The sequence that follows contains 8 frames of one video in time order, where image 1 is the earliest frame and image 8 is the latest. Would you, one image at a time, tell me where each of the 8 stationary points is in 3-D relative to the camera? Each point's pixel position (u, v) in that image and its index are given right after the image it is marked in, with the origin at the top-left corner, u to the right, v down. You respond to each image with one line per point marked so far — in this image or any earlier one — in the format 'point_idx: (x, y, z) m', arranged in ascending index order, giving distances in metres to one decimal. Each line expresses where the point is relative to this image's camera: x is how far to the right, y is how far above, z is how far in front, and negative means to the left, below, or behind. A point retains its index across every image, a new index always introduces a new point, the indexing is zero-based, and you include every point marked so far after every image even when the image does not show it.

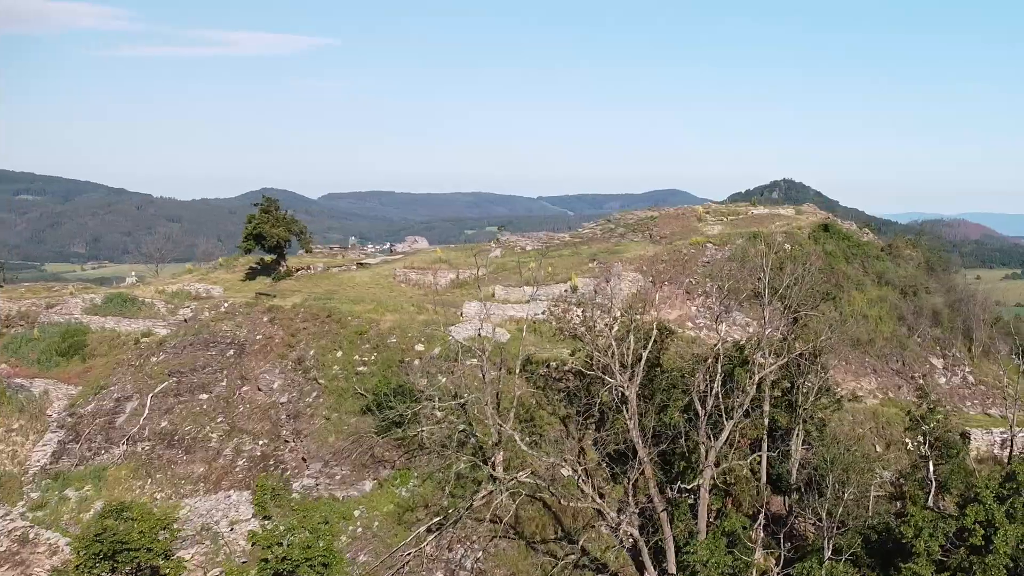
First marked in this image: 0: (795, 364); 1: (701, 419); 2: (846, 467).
0: (+8.9, -2.4, +17.6) m
1: (+5.3, -3.6, +14.8) m
2: (+10.0, -5.4, +16.4) m
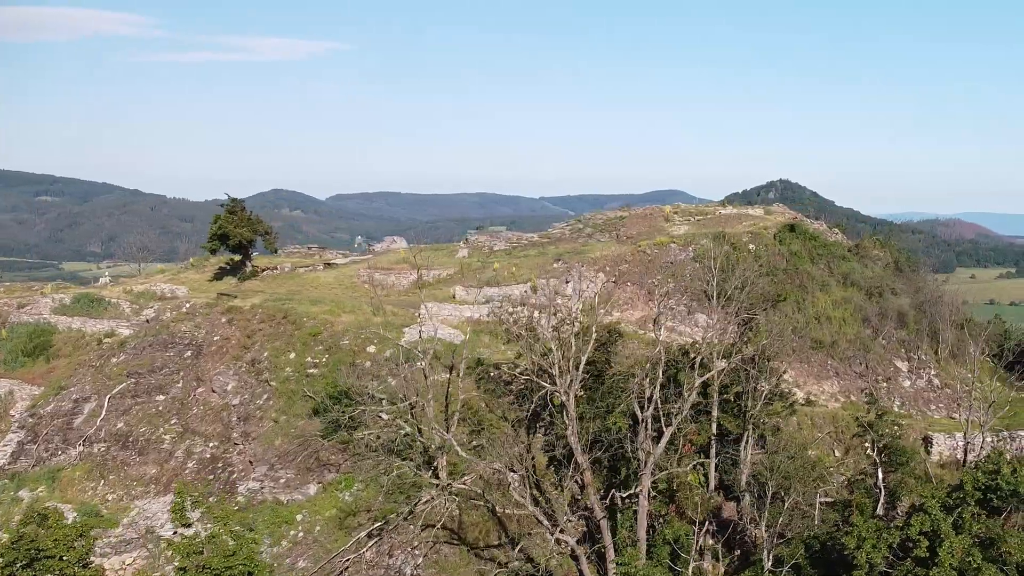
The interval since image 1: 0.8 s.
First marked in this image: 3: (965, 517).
0: (+7.2, -2.4, +17.2) m
1: (+3.5, -3.6, +14.5) m
2: (+8.2, -5.4, +16.0) m
3: (+11.6, -5.9, +14.2) m
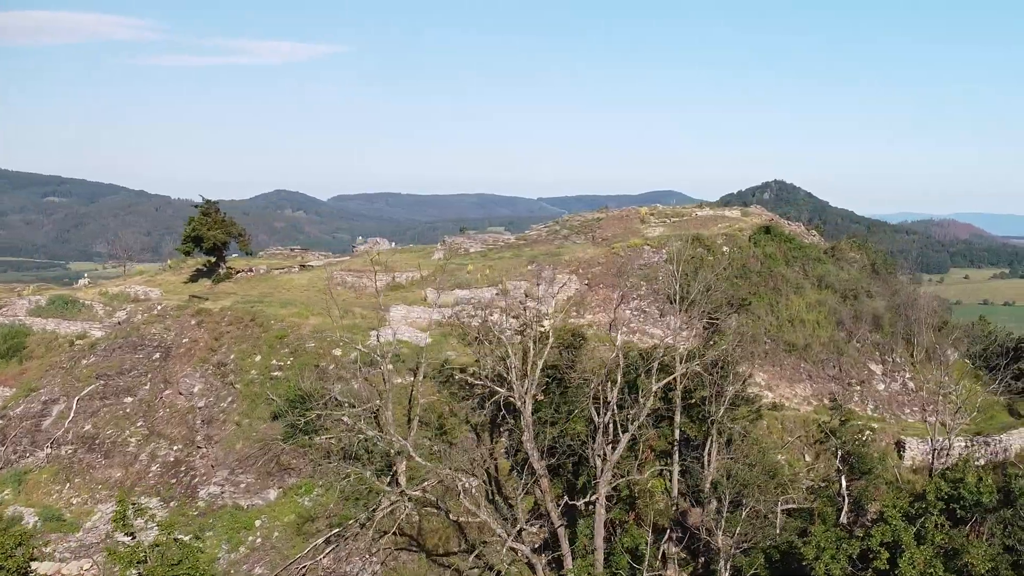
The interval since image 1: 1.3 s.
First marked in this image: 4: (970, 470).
0: (+6.0, -2.5, +17.0) m
1: (+2.3, -3.7, +14.2) m
2: (+7.0, -5.5, +15.8) m
3: (+10.3, -5.9, +13.9) m
4: (+12.6, -5.0, +15.3) m
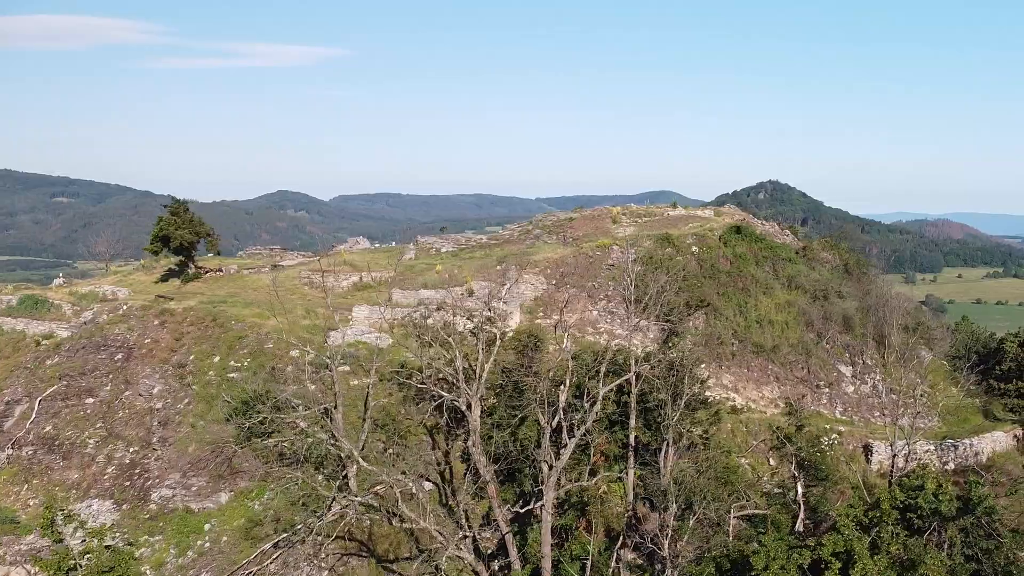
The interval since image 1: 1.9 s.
0: (+4.5, -2.6, +16.7) m
1: (+0.8, -3.7, +13.9) m
2: (+5.6, -5.5, +15.5) m
3: (+8.9, -6.0, +13.6) m
4: (+11.1, -5.0, +14.9) m
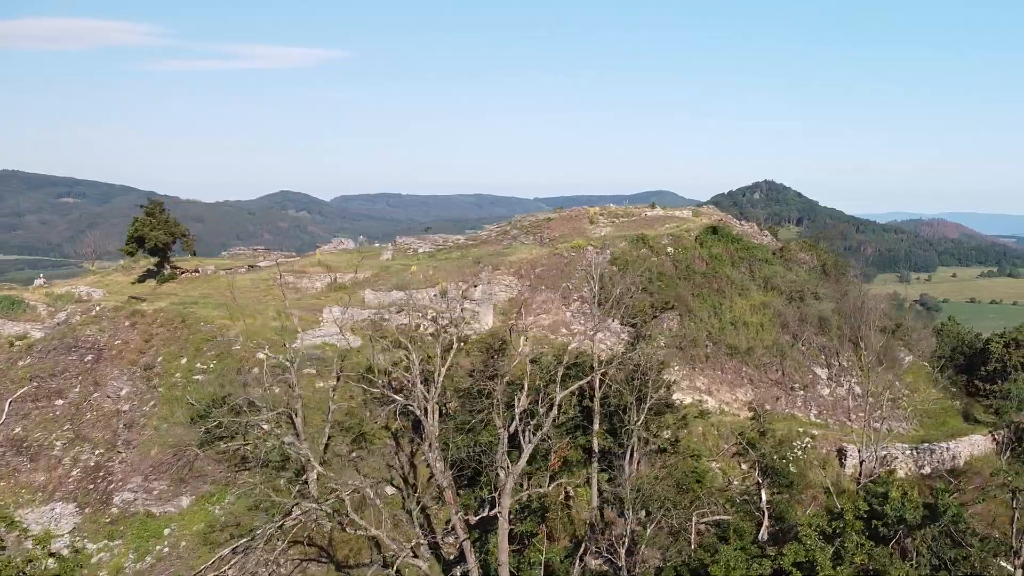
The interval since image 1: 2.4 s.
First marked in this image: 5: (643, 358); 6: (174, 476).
0: (+3.4, -2.6, +16.4) m
1: (-0.3, -3.8, +13.7) m
2: (+4.4, -5.6, +15.2) m
3: (+7.8, -6.0, +13.3) m
4: (+10.0, -5.1, +14.7) m
5: (+3.7, -2.0, +16.2) m
6: (-10.9, -6.0, +17.9) m
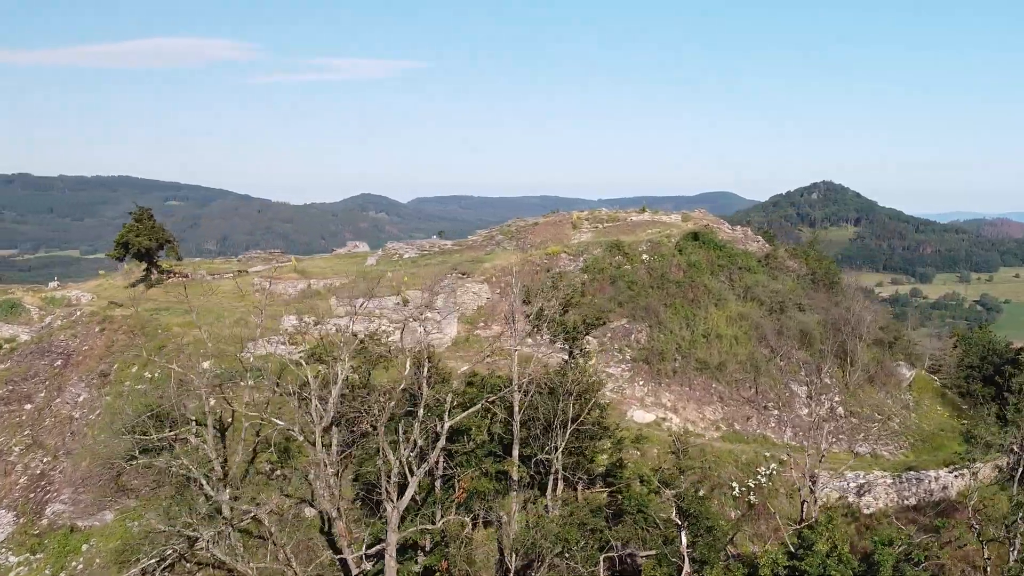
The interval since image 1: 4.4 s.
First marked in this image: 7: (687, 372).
0: (+1.4, -2.9, +14.3) m
1: (-2.6, -4.1, +12.0) m
2: (+2.2, -5.9, +13.0) m
3: (+5.4, -6.4, +10.7) m
4: (+7.7, -5.4, +11.8) m
5: (+1.7, -2.3, +14.1) m
6: (-12.7, -6.2, +17.3) m
7: (+5.9, -2.9, +18.1) m
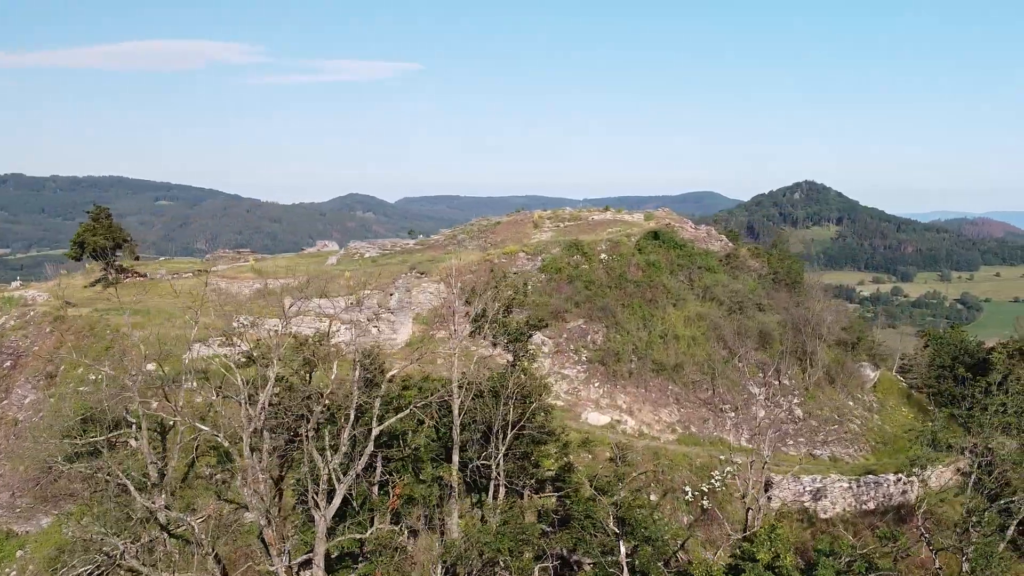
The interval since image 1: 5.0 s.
0: (-0.1, -2.9, +14.0) m
1: (-4.1, -4.1, +11.7) m
2: (+0.7, -5.9, +12.7) m
3: (+3.9, -6.4, +10.5) m
4: (+6.2, -5.5, +11.7) m
5: (+0.1, -2.3, +13.8) m
6: (-14.2, -6.2, +16.9) m
7: (+4.4, -2.9, +17.9) m
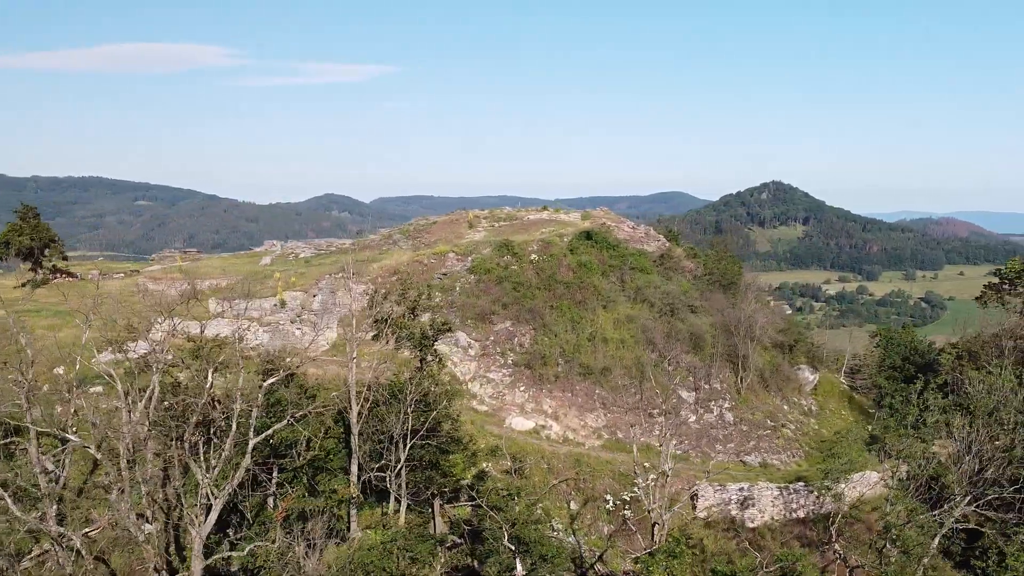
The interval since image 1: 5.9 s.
0: (-2.6, -3.0, +13.6) m
1: (-6.4, -4.1, +11.2) m
2: (-1.6, -6.0, +12.3) m
3: (+1.6, -6.4, +10.2) m
4: (+3.9, -5.5, +11.4) m
5: (-2.3, -2.4, +13.4) m
6: (-16.7, -6.3, +16.1) m
7: (+1.8, -3.0, +17.6) m
